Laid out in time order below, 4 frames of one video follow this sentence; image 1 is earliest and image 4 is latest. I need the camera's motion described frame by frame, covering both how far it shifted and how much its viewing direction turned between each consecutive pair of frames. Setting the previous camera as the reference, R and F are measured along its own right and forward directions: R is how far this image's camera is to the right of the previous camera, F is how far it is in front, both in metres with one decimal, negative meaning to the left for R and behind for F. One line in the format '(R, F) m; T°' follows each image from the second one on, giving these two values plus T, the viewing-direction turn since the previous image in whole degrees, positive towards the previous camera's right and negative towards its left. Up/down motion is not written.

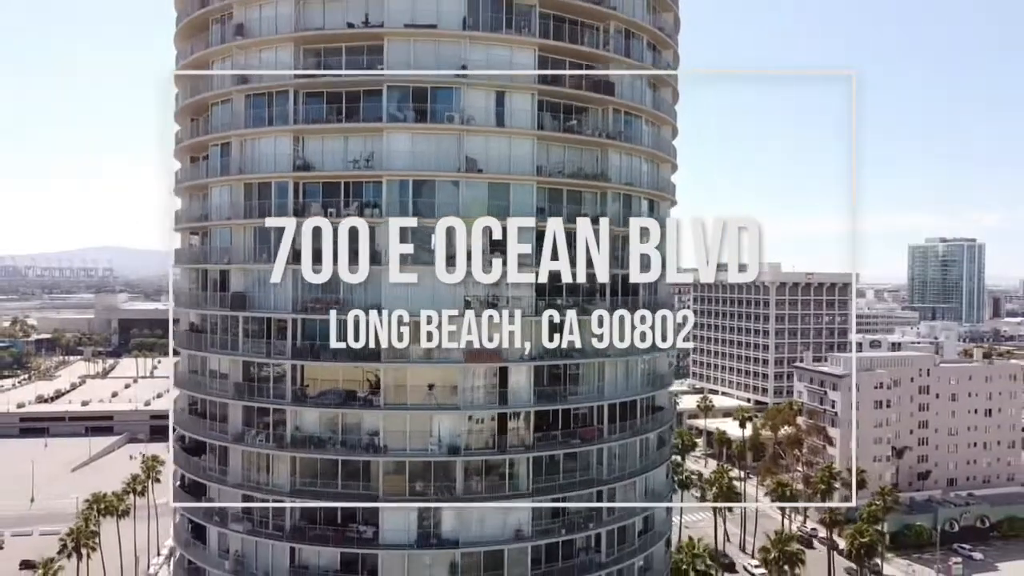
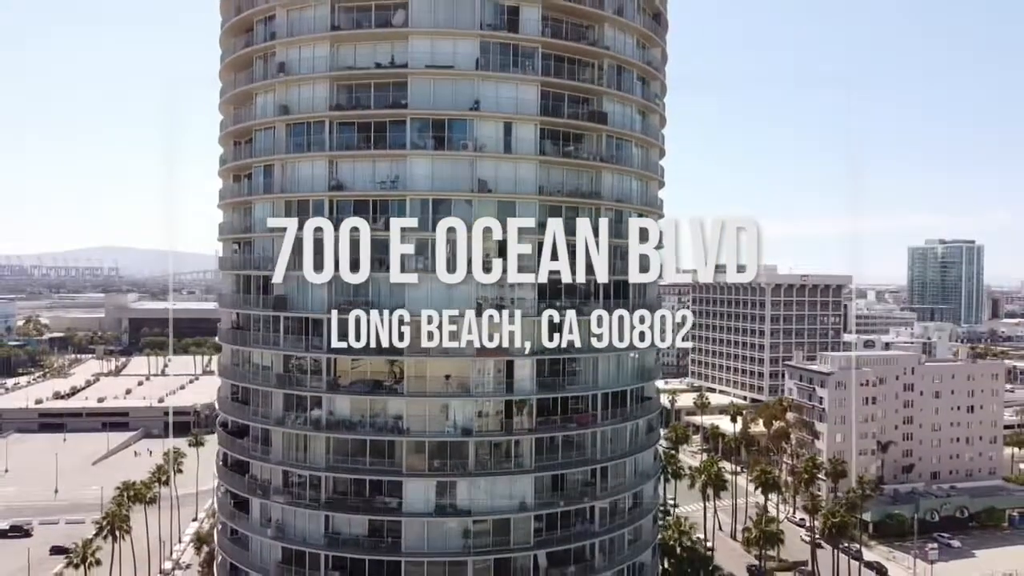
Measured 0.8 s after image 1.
(-0.1, -4.9) m; 0°
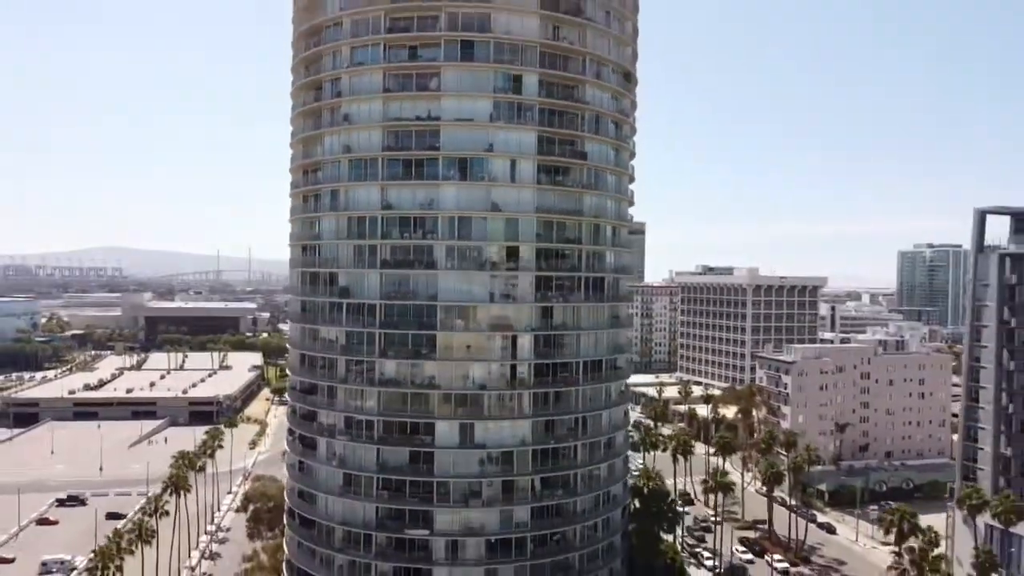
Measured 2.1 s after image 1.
(-0.2, -13.1) m; 0°
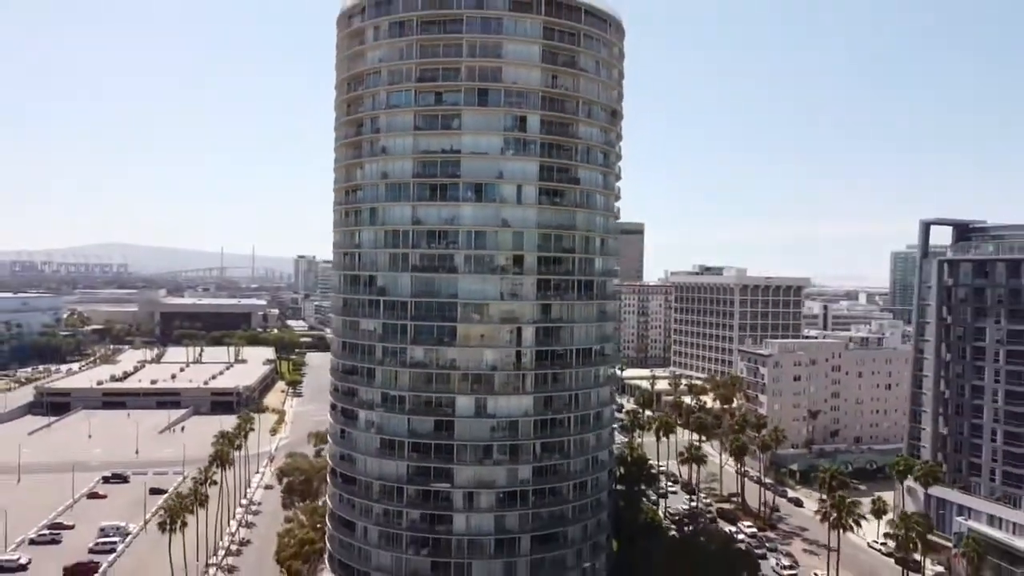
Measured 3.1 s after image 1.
(-0.4, -11.7) m; 0°
